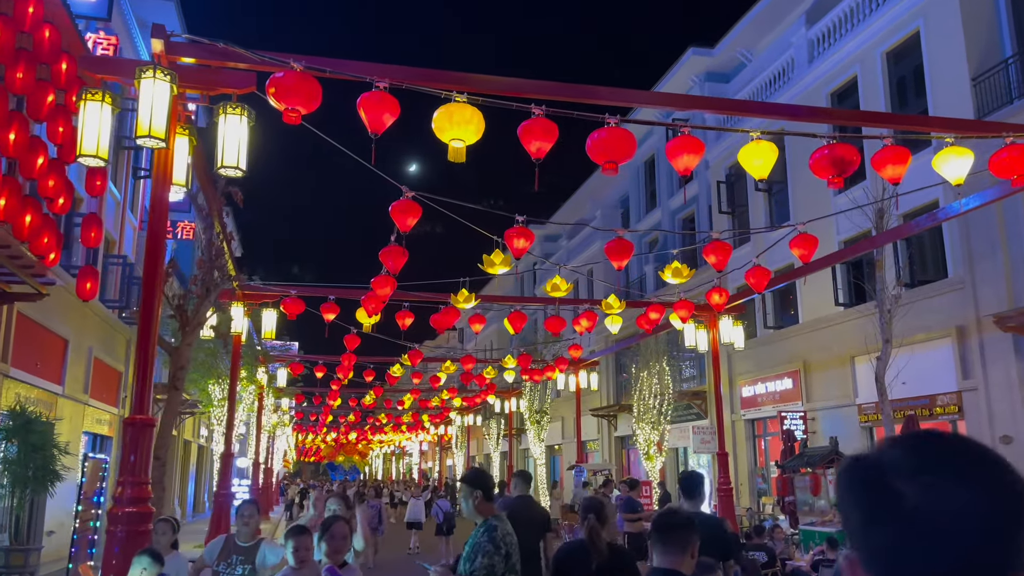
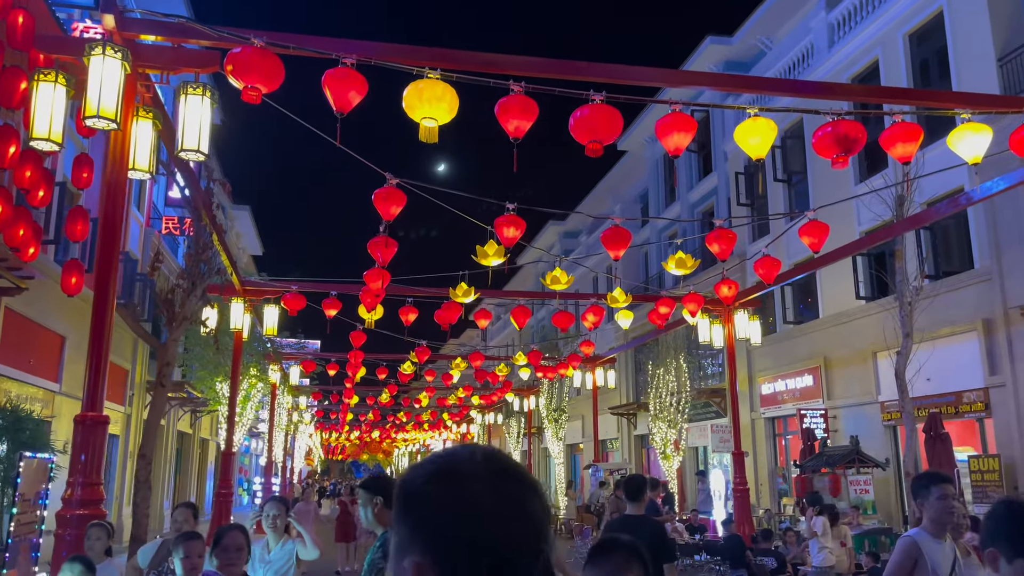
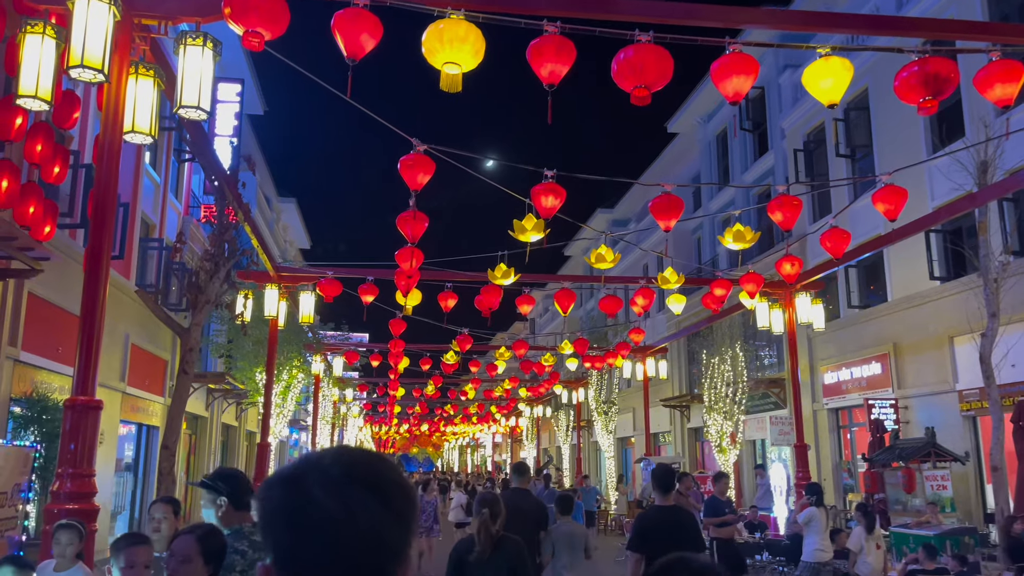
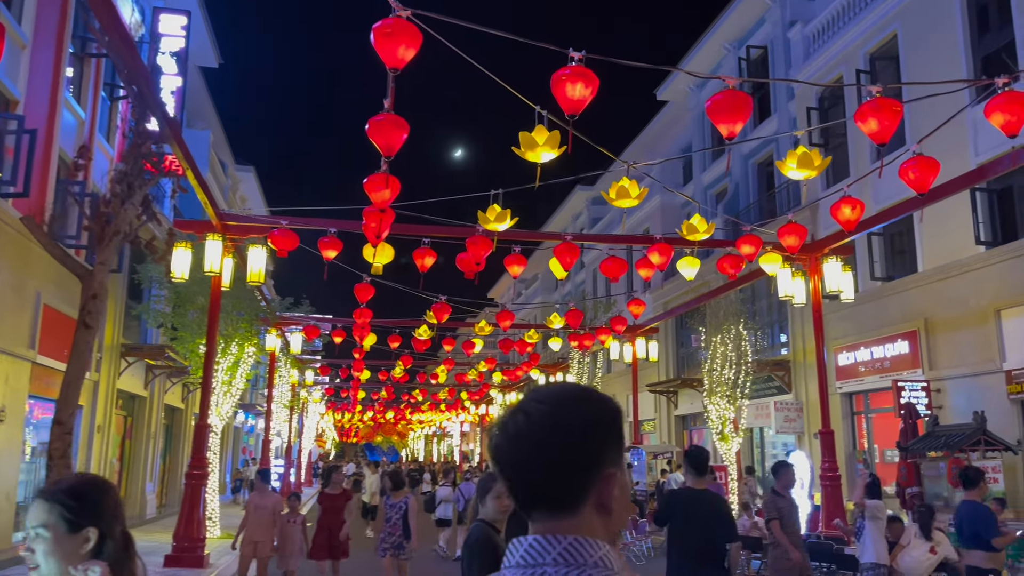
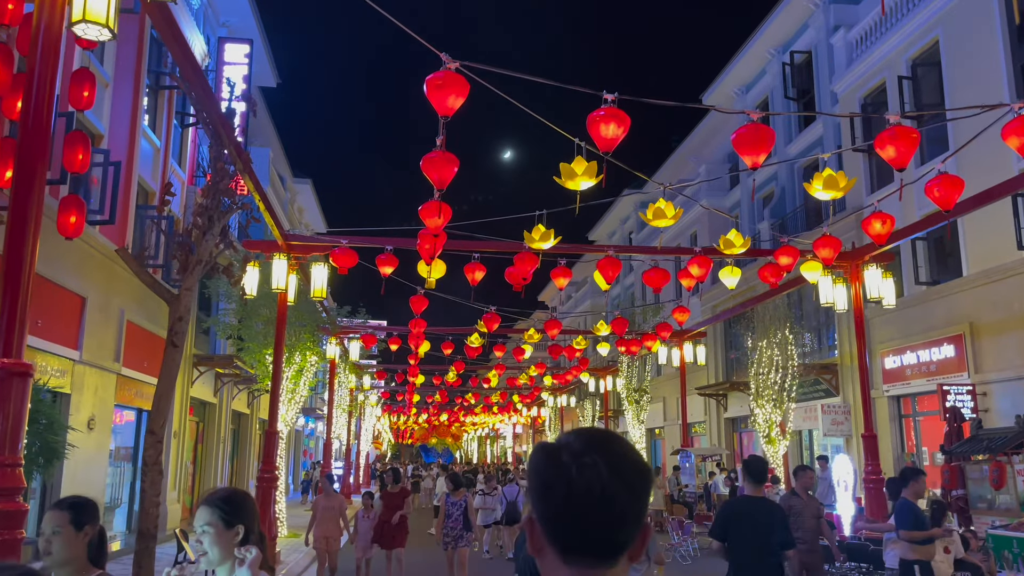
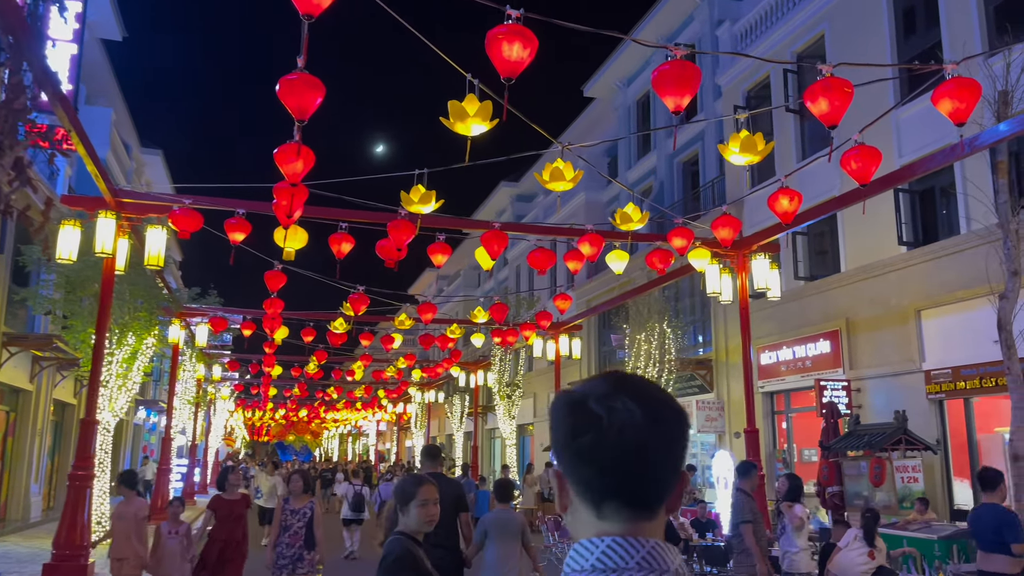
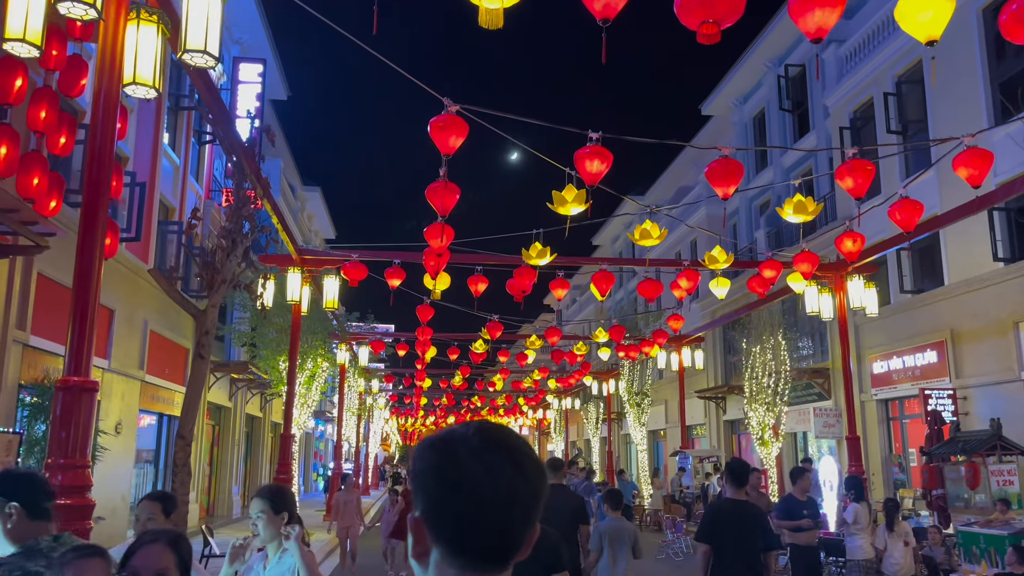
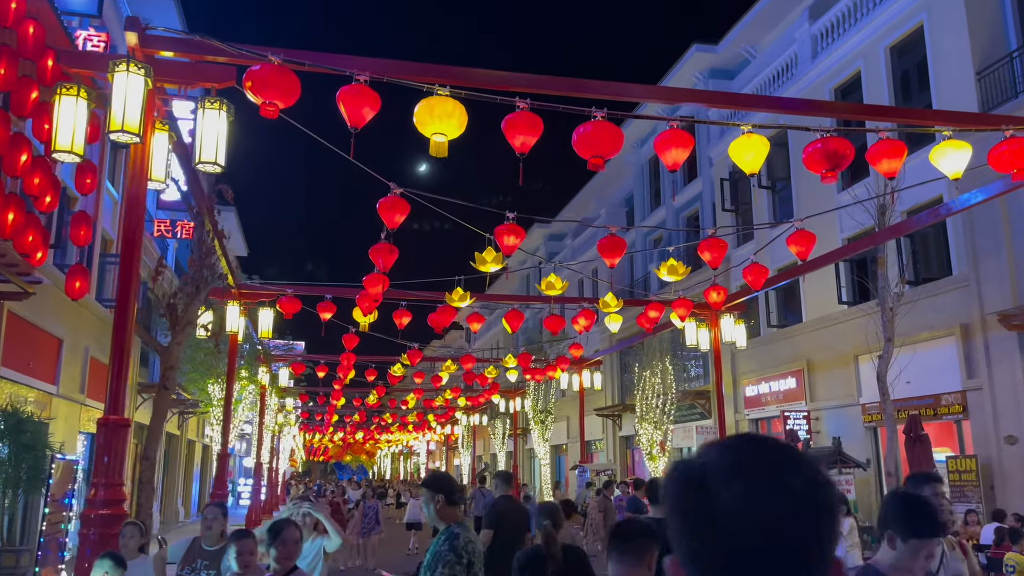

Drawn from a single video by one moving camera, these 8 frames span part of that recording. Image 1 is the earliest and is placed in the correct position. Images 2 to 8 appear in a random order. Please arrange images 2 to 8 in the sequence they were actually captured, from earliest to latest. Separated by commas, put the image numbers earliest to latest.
8, 2, 3, 7, 5, 4, 6
